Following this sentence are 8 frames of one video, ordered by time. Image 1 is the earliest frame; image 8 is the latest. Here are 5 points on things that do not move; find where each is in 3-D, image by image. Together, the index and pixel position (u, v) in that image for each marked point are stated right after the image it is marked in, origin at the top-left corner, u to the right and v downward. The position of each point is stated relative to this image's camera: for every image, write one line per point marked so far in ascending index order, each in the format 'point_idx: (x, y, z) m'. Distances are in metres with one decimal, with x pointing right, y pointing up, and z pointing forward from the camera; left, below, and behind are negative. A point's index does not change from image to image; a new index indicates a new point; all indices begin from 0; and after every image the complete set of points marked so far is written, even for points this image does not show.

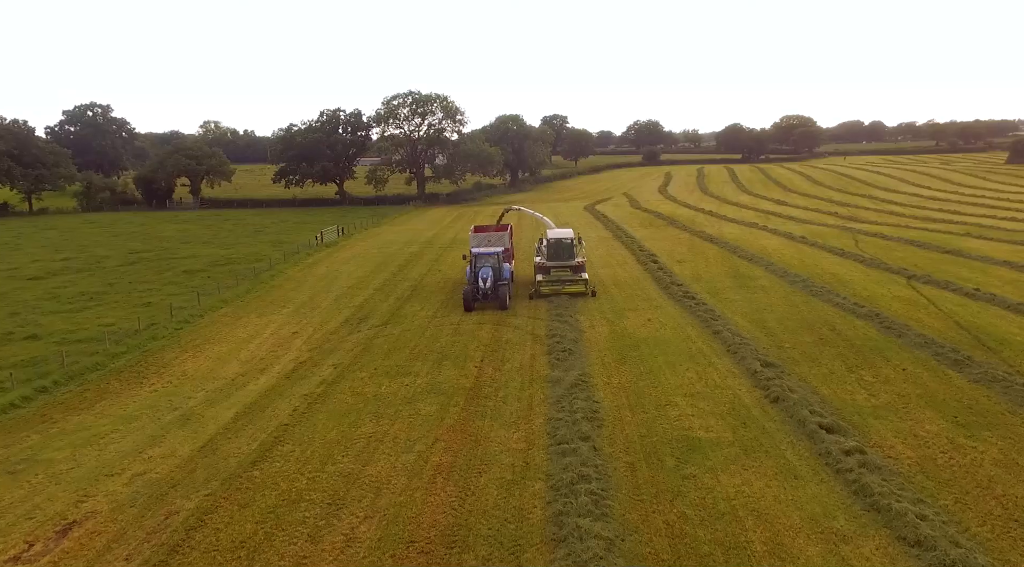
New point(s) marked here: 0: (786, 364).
0: (+6.6, -1.9, +18.7) m
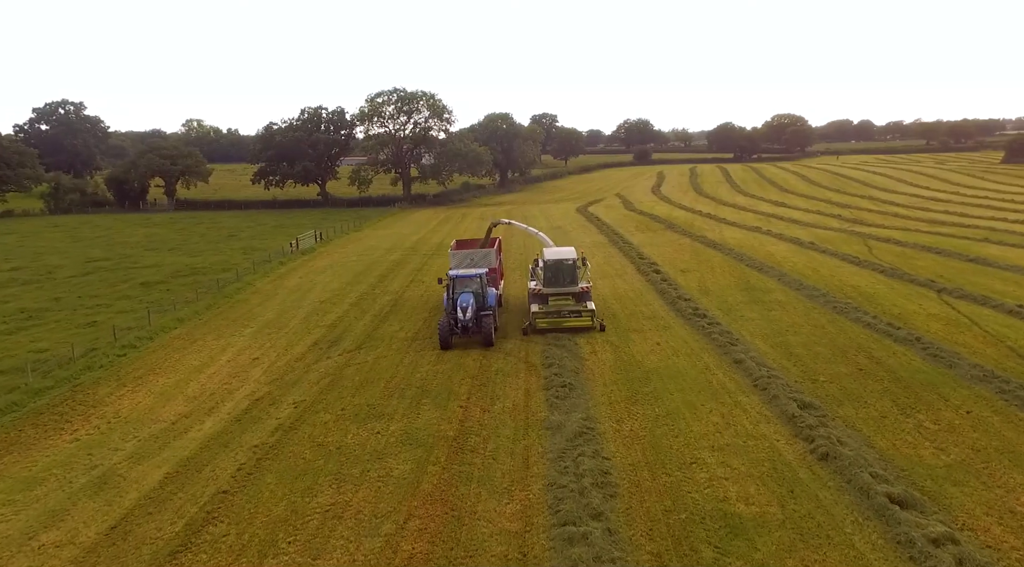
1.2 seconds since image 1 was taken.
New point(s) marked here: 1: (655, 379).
0: (+6.4, -2.5, +15.8) m
1: (+3.3, -2.2, +18.3) m
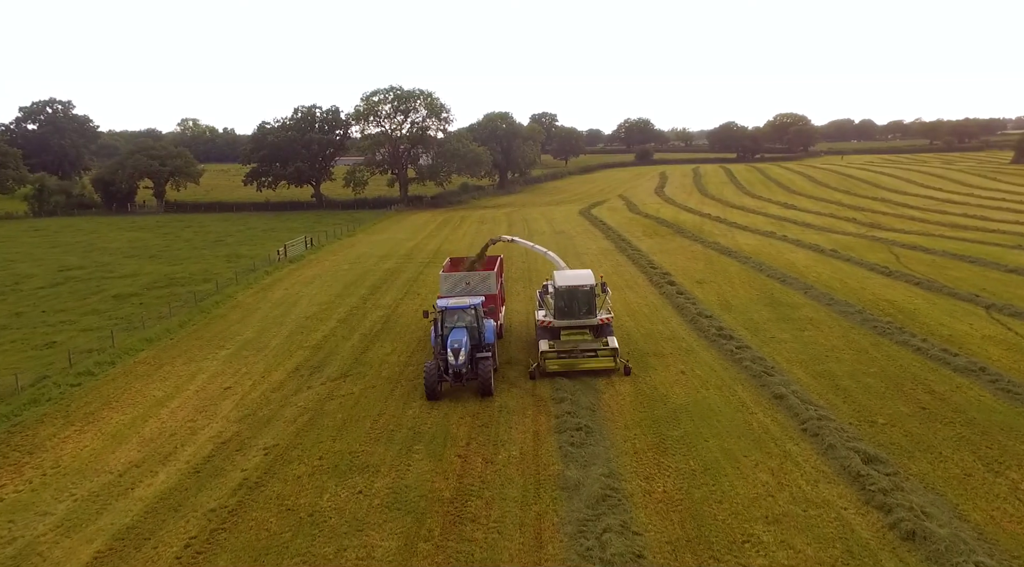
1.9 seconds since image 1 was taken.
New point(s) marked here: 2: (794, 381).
0: (+6.5, -3.0, +13.3) m
1: (+3.5, -2.7, +15.7) m
2: (+6.5, -2.2, +18.0) m
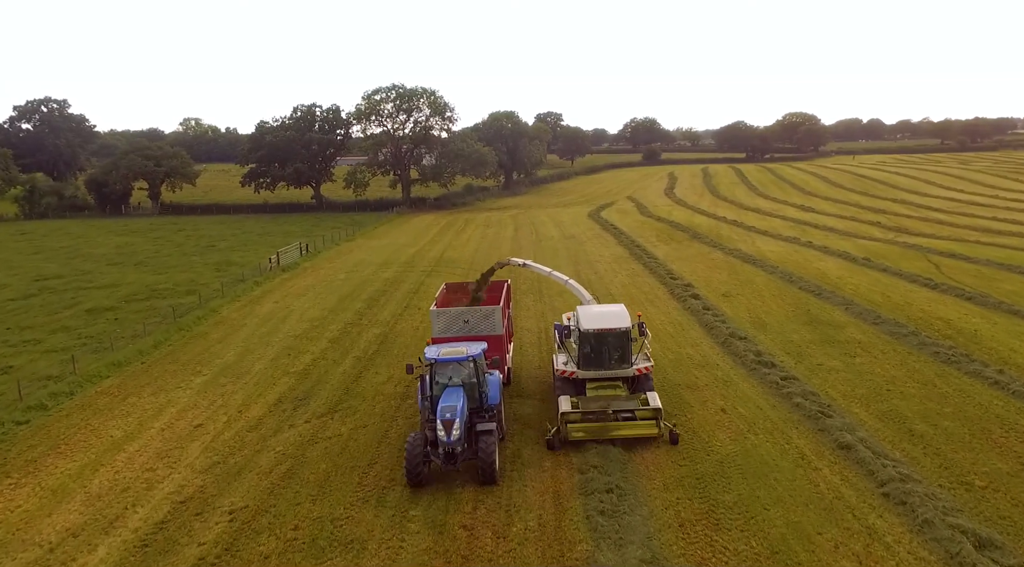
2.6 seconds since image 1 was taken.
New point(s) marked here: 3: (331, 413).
0: (+6.8, -3.5, +10.6) m
1: (+3.7, -3.2, +13.1) m
2: (+6.8, -2.7, +15.3) m
3: (-4.1, -2.9, +17.8) m
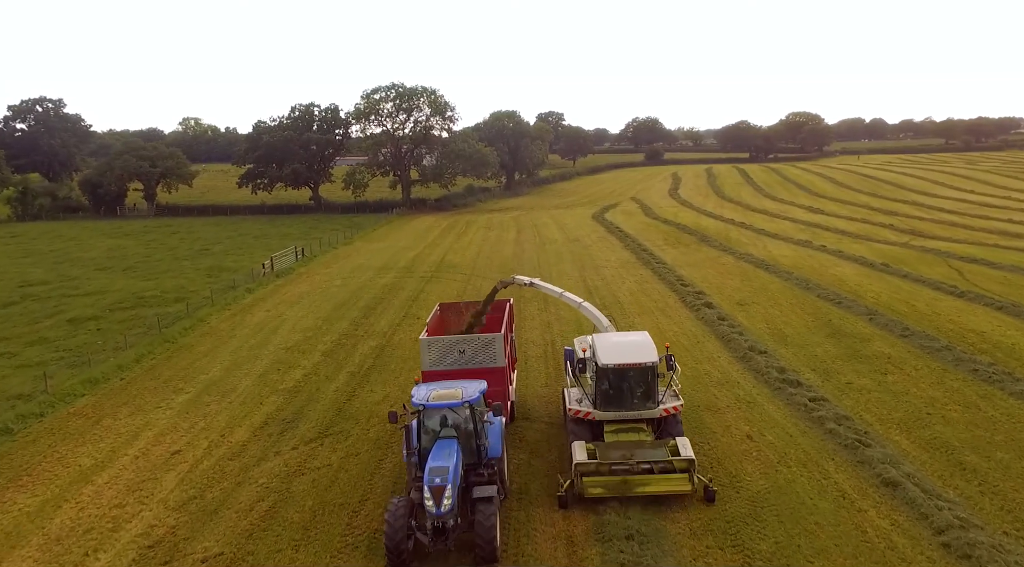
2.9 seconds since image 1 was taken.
0: (+6.9, -3.8, +9.2) m
1: (+3.9, -3.5, +11.6) m
2: (+6.9, -3.0, +13.9) m
3: (-4.0, -3.2, +16.4) m
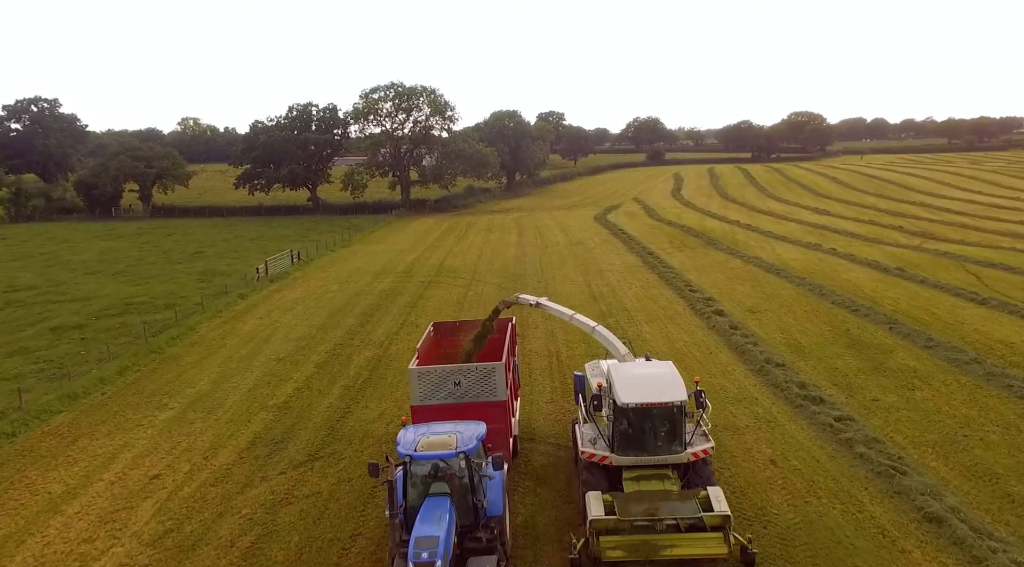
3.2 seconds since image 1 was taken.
0: (+7.0, -4.0, +8.0) m
1: (+3.9, -3.8, +10.5) m
2: (+7.0, -3.3, +12.7) m
3: (-3.9, -3.5, +15.3) m
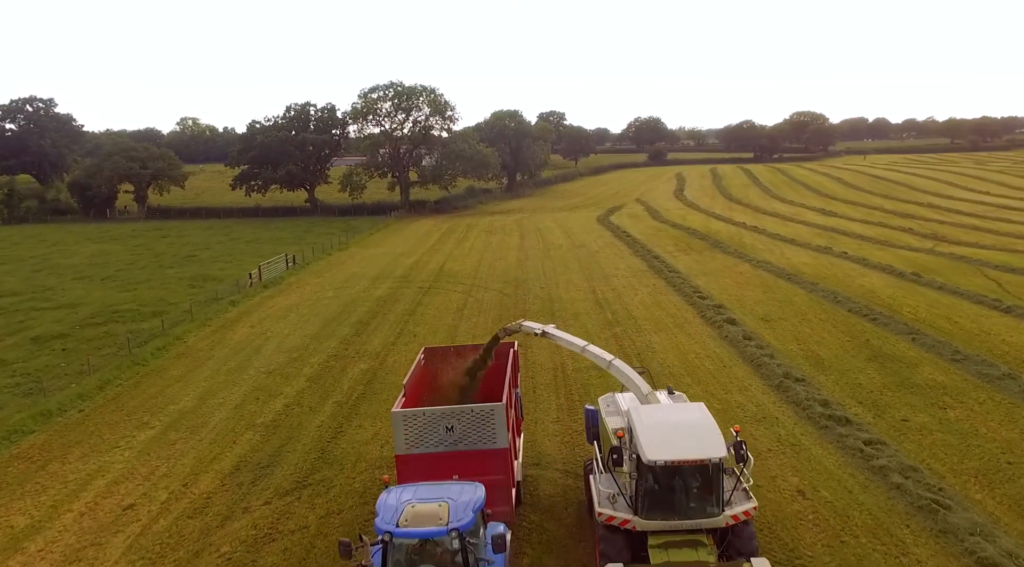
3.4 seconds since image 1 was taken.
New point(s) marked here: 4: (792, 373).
0: (+7.0, -4.2, +6.9) m
1: (+4.0, -4.0, +9.3) m
2: (+7.0, -3.5, +11.5) m
3: (-3.9, -3.7, +14.1) m
4: (+7.0, -2.2, +19.4) m
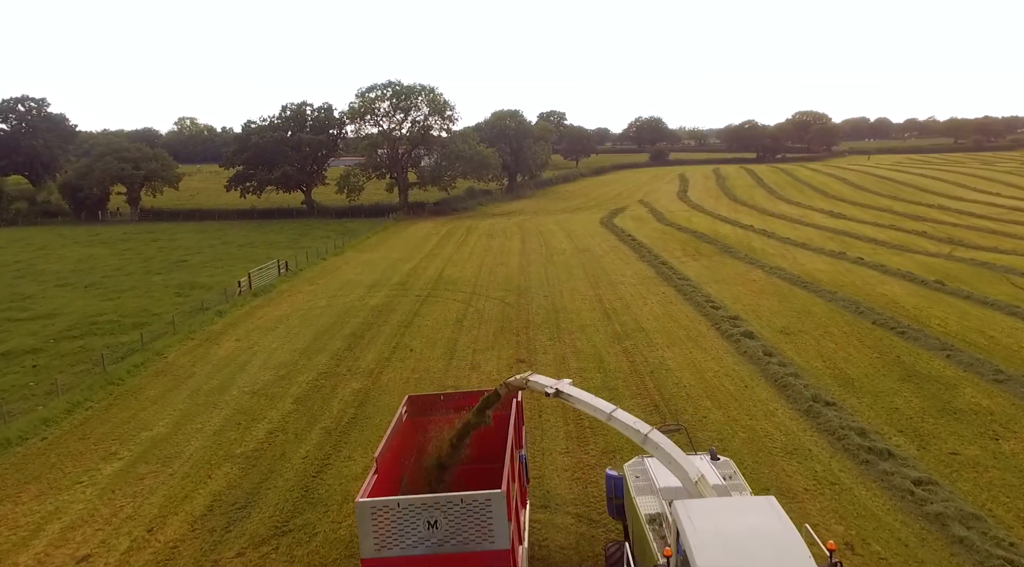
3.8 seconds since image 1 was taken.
0: (+7.1, -4.6, +5.2) m
1: (+4.1, -4.3, +7.7) m
2: (+7.1, -3.8, +9.9) m
3: (-3.8, -4.0, +12.5) m
4: (+7.1, -2.6, +17.8) m
